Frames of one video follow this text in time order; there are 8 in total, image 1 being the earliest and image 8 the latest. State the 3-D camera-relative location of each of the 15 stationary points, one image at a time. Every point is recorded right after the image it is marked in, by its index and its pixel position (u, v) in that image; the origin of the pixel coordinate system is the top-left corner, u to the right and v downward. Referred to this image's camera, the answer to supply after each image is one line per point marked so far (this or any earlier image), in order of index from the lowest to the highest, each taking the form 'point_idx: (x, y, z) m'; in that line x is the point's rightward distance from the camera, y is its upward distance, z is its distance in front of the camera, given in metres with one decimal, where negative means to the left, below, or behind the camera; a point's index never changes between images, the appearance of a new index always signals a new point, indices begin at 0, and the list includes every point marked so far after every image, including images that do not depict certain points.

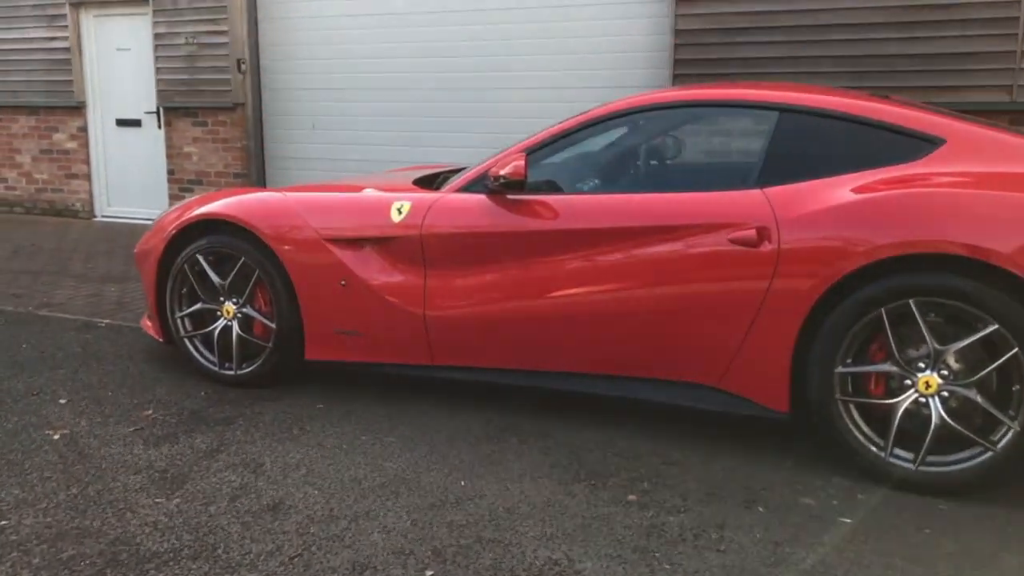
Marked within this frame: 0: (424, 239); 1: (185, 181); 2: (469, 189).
0: (-0.4, +0.2, +3.9) m
1: (-3.5, +1.2, +9.4) m
2: (-0.2, +0.4, +3.9) m
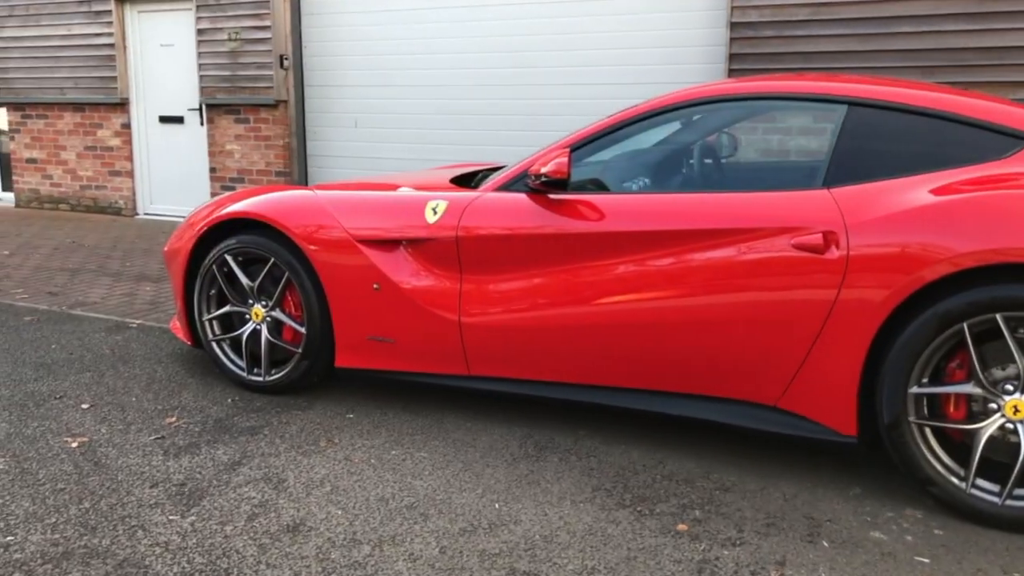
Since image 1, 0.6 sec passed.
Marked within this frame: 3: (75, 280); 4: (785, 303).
0: (-0.2, +0.2, +3.7) m
1: (-3.0, +1.2, +9.3) m
2: (0.0, +0.4, +3.7) m
3: (-3.4, +0.1, +6.7) m
4: (+1.0, -0.1, +3.1) m
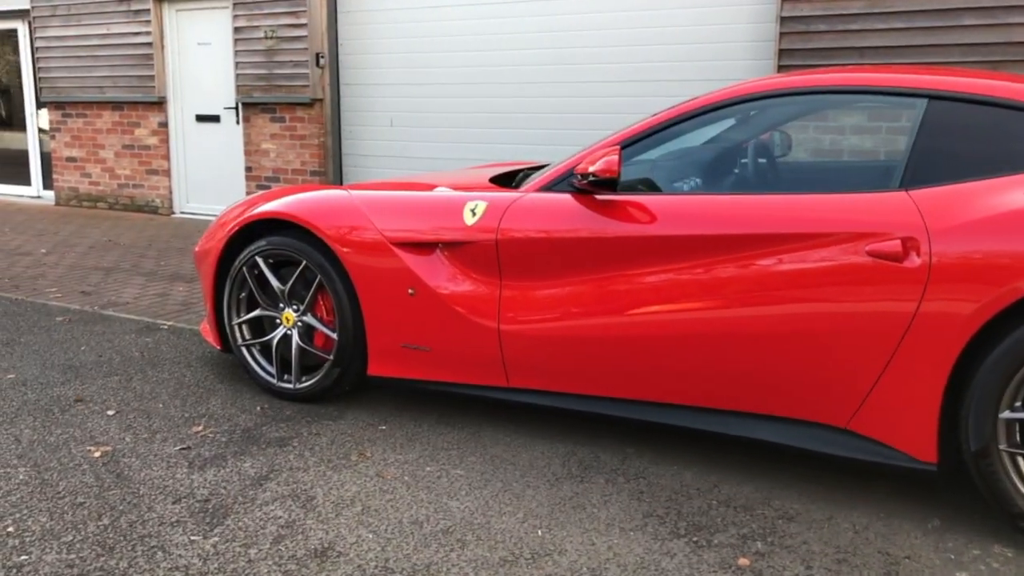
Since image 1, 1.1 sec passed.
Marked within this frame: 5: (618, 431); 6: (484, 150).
0: (0.0, +0.2, +3.4) m
1: (-2.6, +1.2, +9.2) m
2: (+0.2, +0.4, +3.5) m
3: (-3.1, +0.1, +6.6) m
4: (+1.1, -0.1, +2.9) m
5: (+0.4, -0.6, +3.6) m
6: (-0.3, +1.3, +8.3) m
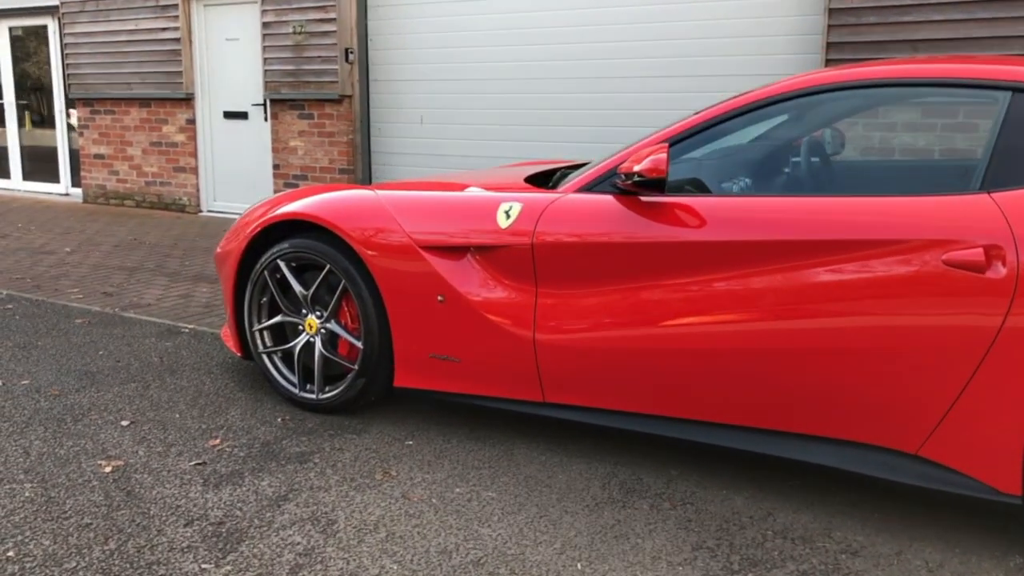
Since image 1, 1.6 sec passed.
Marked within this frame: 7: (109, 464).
0: (+0.1, +0.1, +3.2) m
1: (-2.3, +1.2, +9.0) m
2: (+0.3, +0.4, +3.2) m
3: (-2.8, +0.1, +6.4) m
4: (+1.2, -0.1, +2.6) m
5: (+0.6, -0.6, +3.4) m
6: (0.0, +1.3, +8.0) m
7: (-1.5, -0.7, +3.2) m
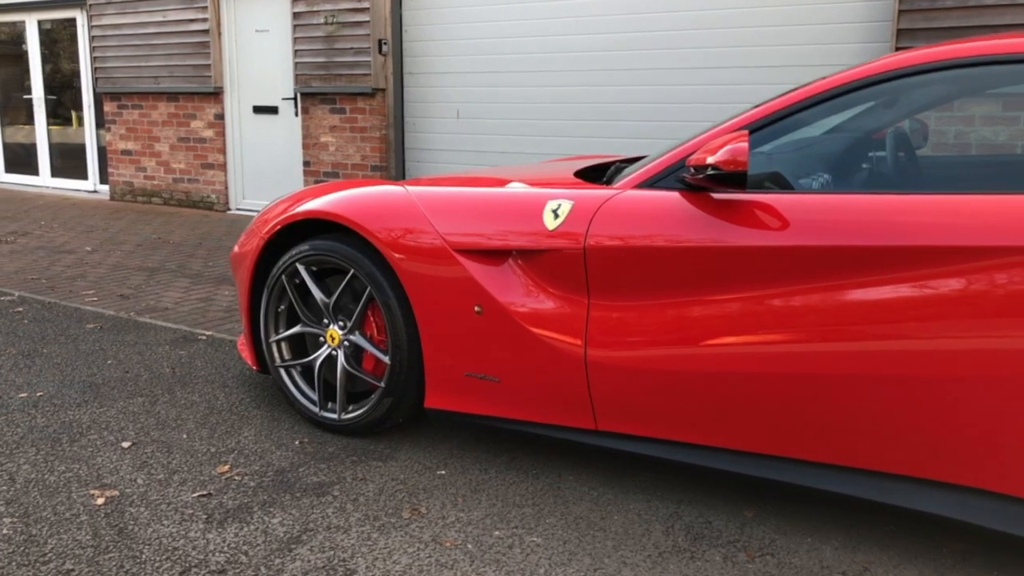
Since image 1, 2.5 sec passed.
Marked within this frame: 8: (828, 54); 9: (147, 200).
0: (+0.2, +0.1, +2.8) m
1: (-1.9, +1.2, +8.7) m
2: (+0.5, +0.3, +2.8) m
3: (-2.5, 0.0, +6.1) m
4: (+1.4, -0.2, +2.1) m
5: (+0.7, -0.7, +2.9) m
6: (+0.4, +1.3, +7.6) m
7: (-1.4, -0.7, +2.9) m
8: (+2.3, +1.7, +6.3) m
9: (-4.2, +1.0, +10.1) m
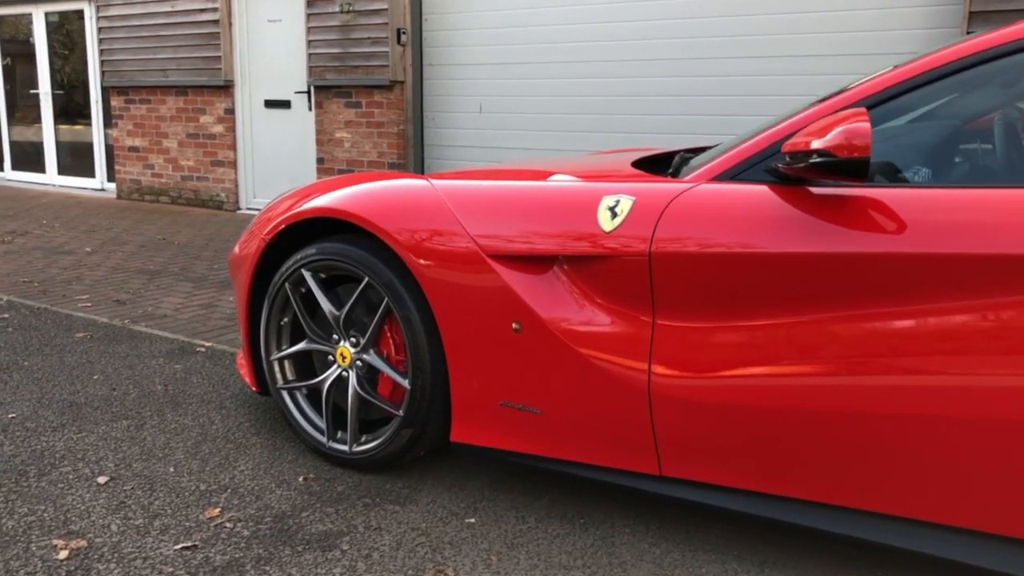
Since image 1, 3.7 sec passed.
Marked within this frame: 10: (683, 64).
0: (+0.4, +0.1, +2.3) m
1: (-1.7, +1.1, +8.2) m
2: (+0.6, +0.3, +2.3) m
3: (-2.4, 0.0, +5.7) m
4: (+1.5, -0.2, +1.6) m
5: (+0.9, -0.7, +2.4) m
6: (+0.6, +1.2, +7.1) m
7: (-1.2, -0.7, +2.4) m
8: (+2.5, +1.6, +5.8) m
9: (-4.0, +1.0, +9.6) m
10: (+1.3, +1.7, +6.6) m
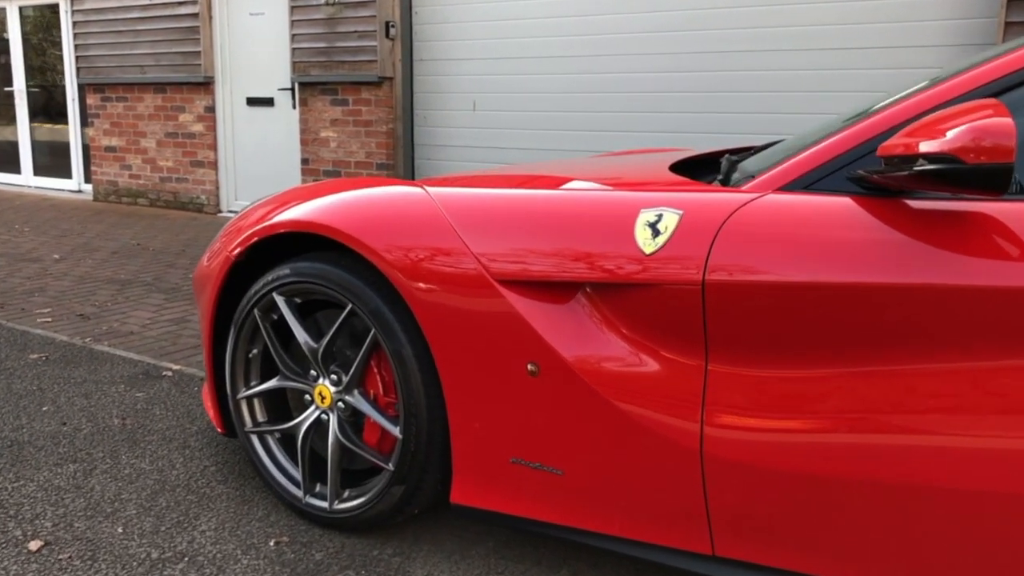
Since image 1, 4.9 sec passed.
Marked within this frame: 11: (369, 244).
0: (+0.4, 0.0, +1.8) m
1: (-1.7, +1.0, +7.7) m
2: (+0.6, +0.2, +1.8) m
3: (-2.4, -0.1, +5.2) m
4: (+1.5, -0.3, +1.2) m
5: (+0.9, -0.8, +2.0) m
6: (+0.6, +1.1, +6.6) m
7: (-1.2, -0.8, +1.9) m
8: (+2.5, +1.6, +5.3) m
9: (-4.0, +0.9, +9.2) m
10: (+1.3, +1.6, +6.1) m
11: (-0.4, +0.1, +2.3) m
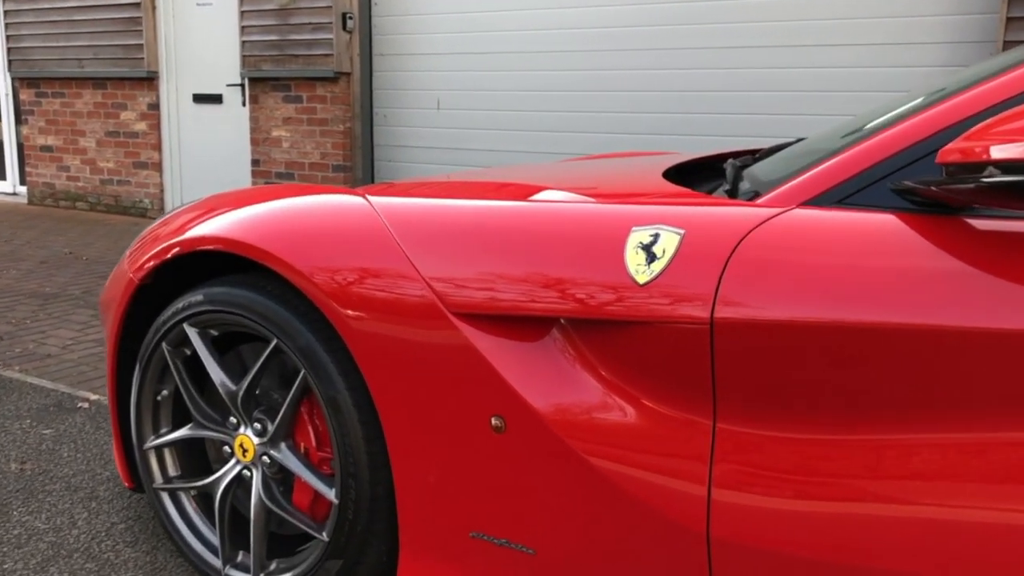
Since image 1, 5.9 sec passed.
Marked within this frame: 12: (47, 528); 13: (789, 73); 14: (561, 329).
0: (+0.3, -0.1, +1.5) m
1: (-2.0, +1.0, +7.3) m
2: (+0.6, +0.2, +1.5) m
3: (-2.6, -0.1, +4.7) m
4: (+1.5, -0.3, +0.9) m
5: (+0.8, -0.8, +1.6) m
6: (+0.3, +1.1, +6.3) m
7: (-1.3, -0.9, +1.5) m
8: (+2.3, +1.5, +5.1) m
9: (-4.4, +0.8, +8.6) m
10: (+1.0, +1.6, +5.8) m
11: (-0.5, 0.0, +1.9) m
12: (-1.3, -0.7, +2.4) m
13: (+1.7, +1.3, +5.4) m
14: (+0.1, -0.1, +1.6) m
